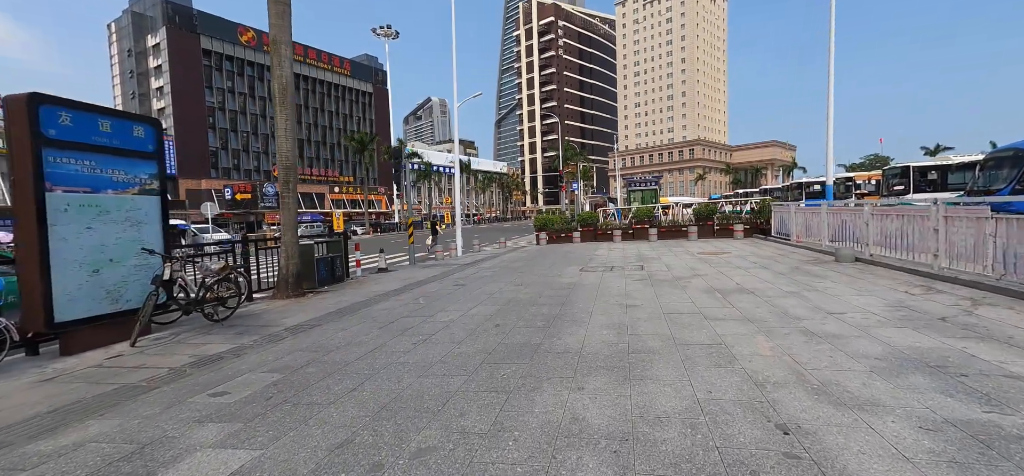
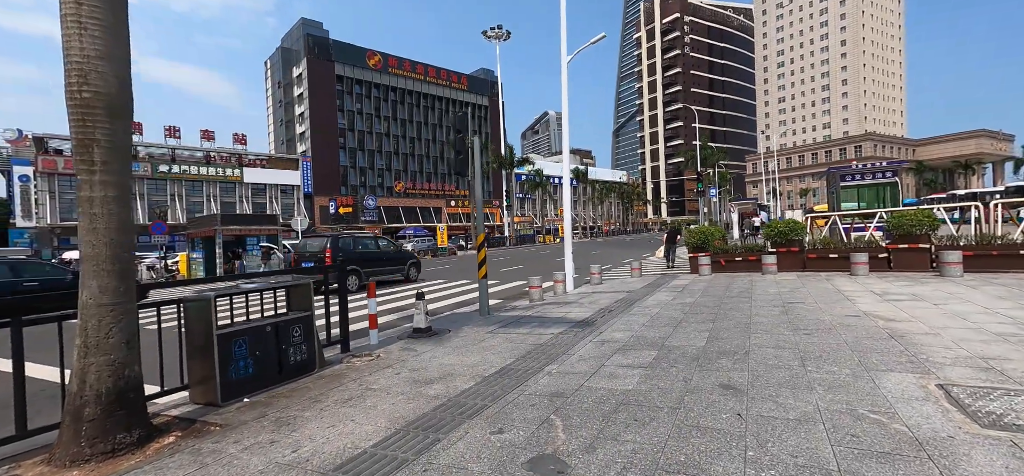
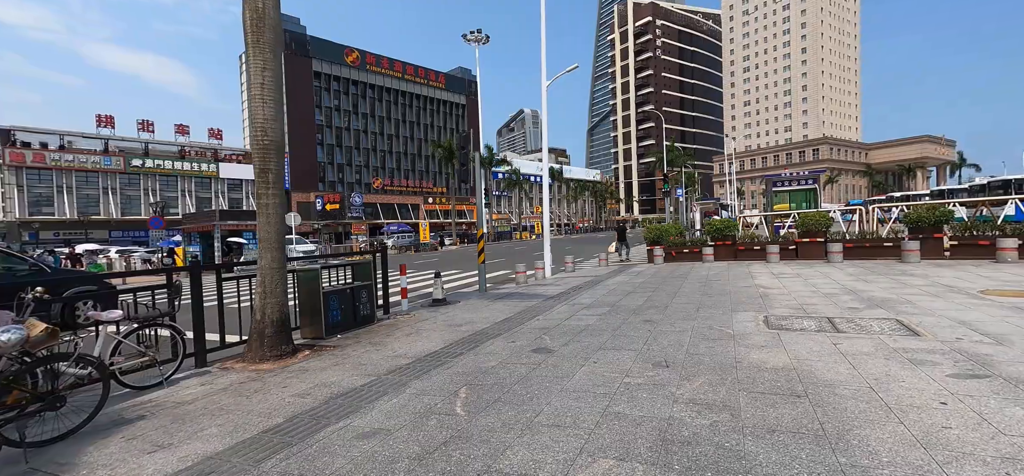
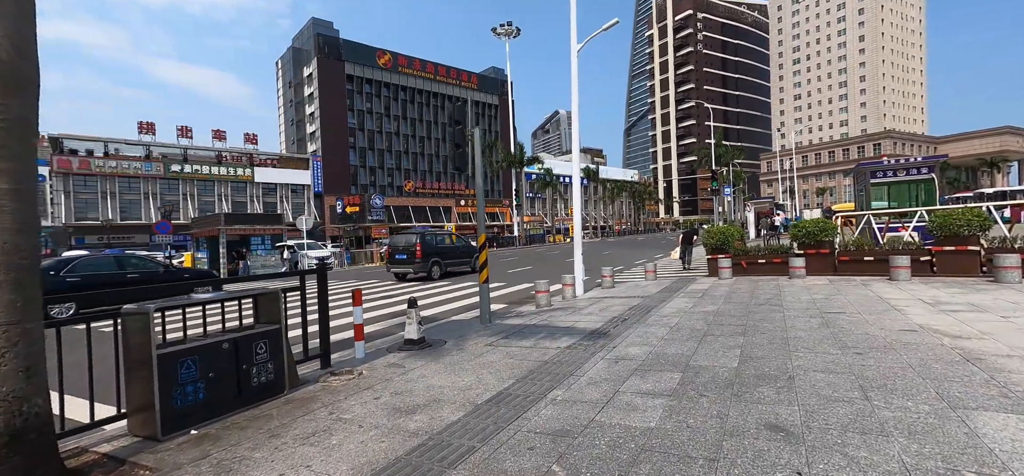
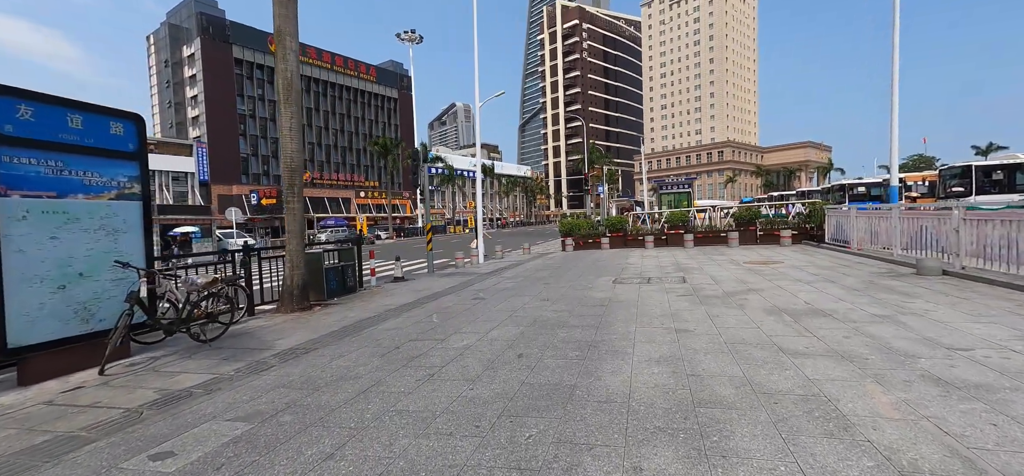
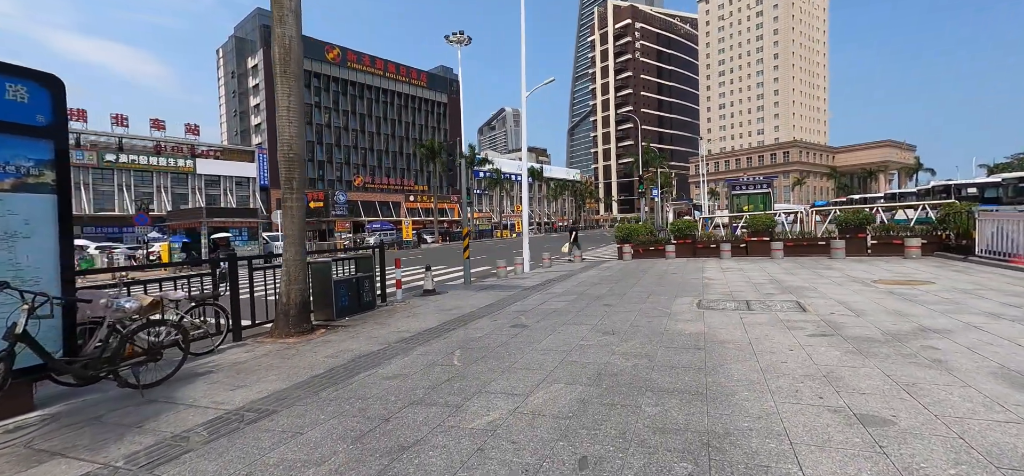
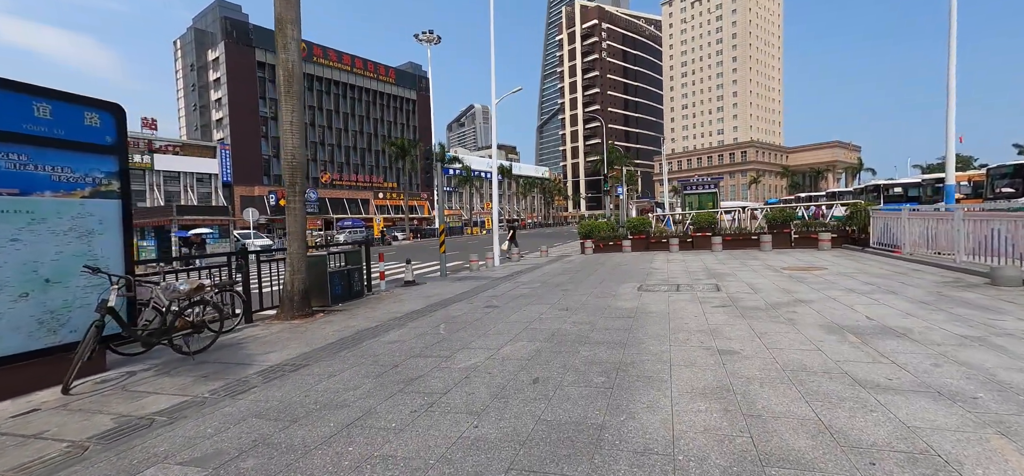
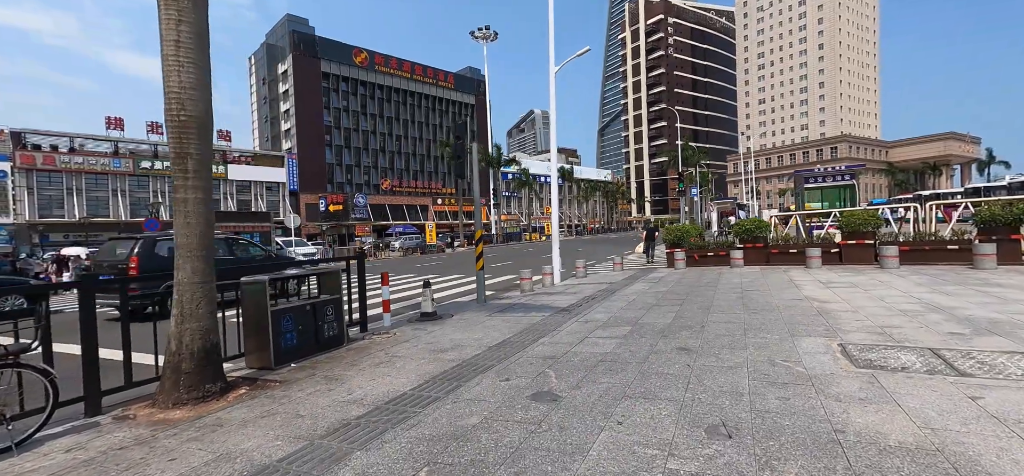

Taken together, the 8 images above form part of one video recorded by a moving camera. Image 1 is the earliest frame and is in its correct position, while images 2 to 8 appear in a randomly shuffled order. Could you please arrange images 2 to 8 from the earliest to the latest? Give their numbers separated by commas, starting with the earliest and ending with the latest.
5, 7, 6, 3, 8, 2, 4
